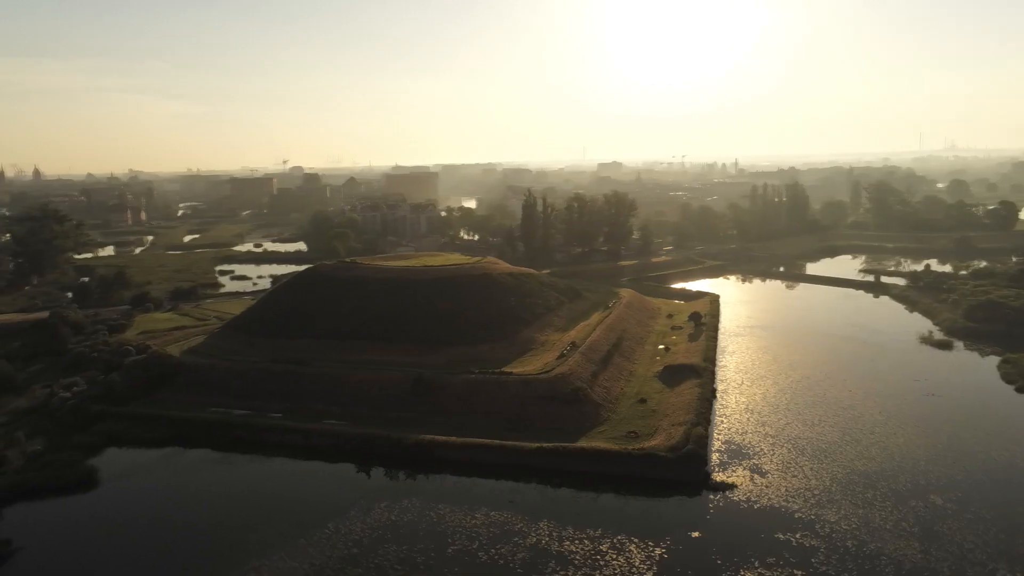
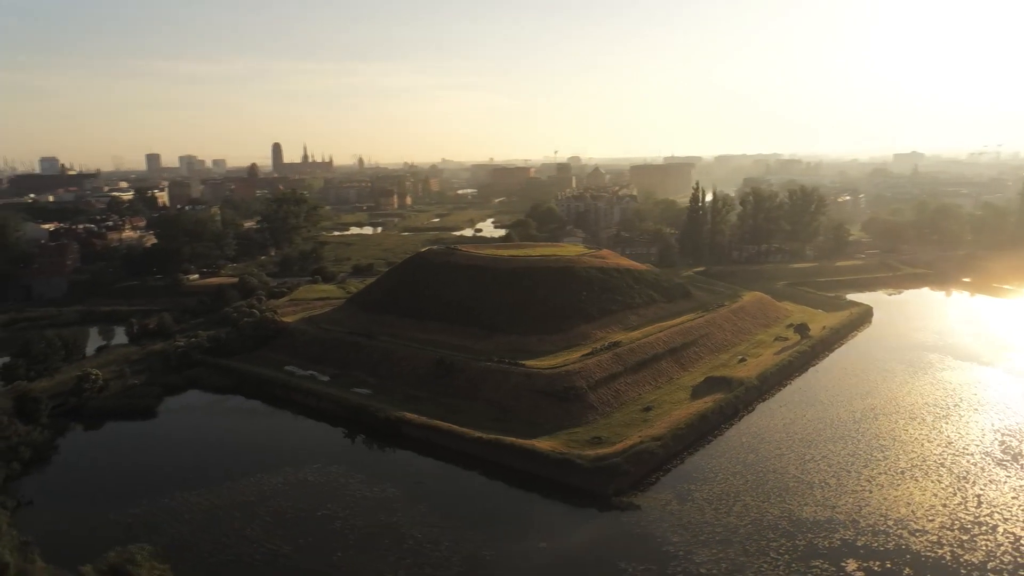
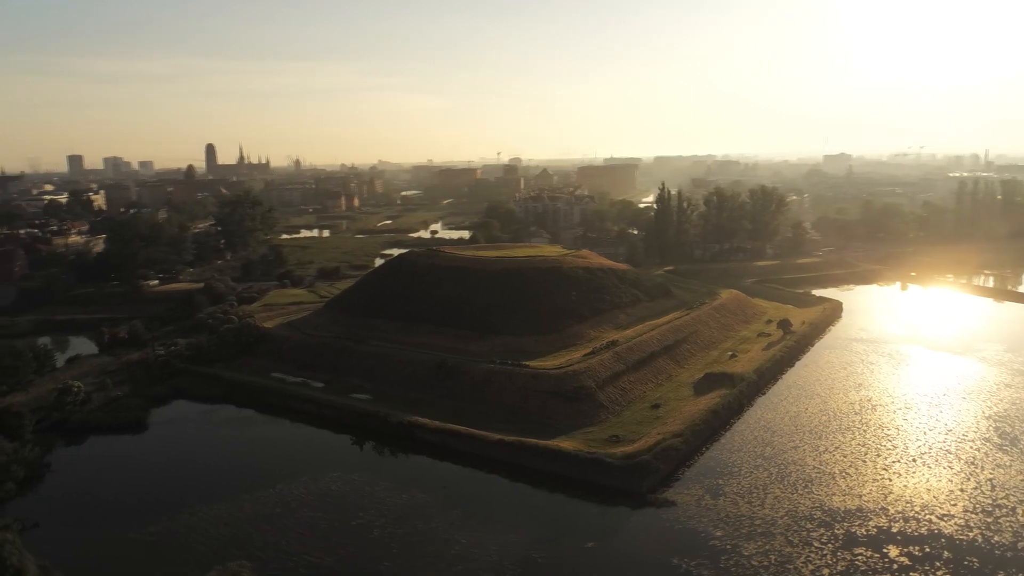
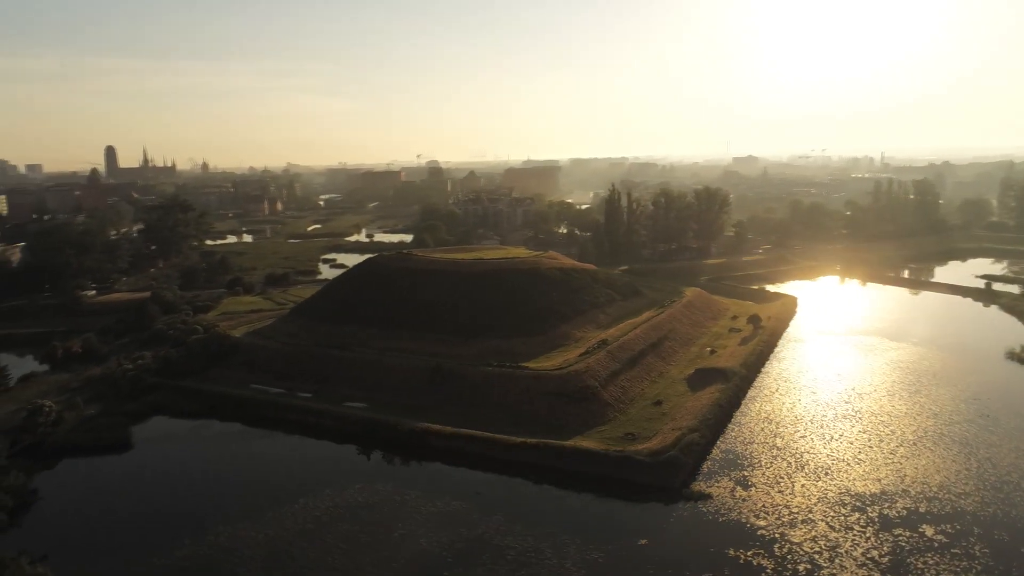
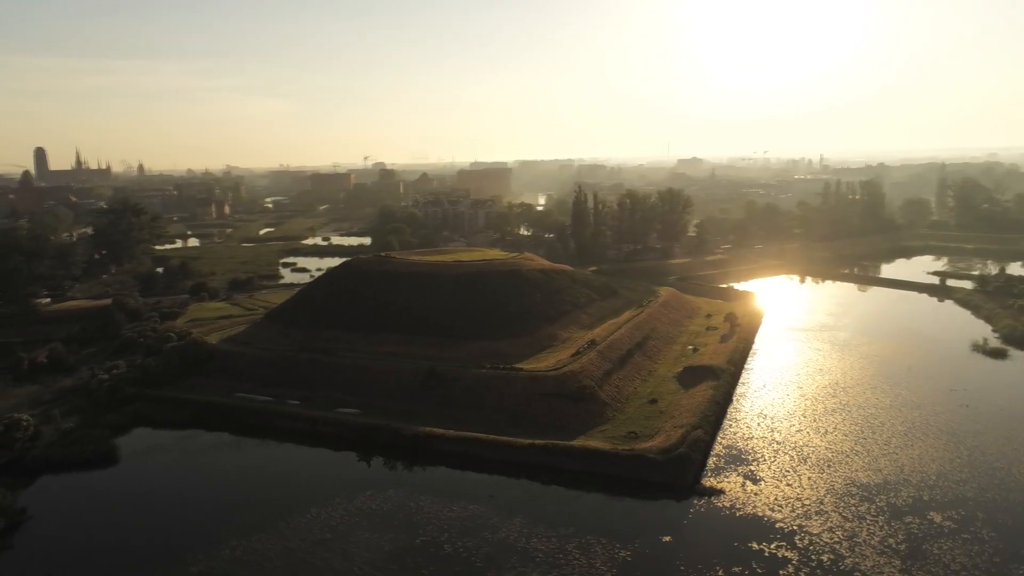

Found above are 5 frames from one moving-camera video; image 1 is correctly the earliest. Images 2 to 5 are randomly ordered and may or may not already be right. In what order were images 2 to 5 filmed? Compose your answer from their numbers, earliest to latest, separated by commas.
5, 4, 3, 2
